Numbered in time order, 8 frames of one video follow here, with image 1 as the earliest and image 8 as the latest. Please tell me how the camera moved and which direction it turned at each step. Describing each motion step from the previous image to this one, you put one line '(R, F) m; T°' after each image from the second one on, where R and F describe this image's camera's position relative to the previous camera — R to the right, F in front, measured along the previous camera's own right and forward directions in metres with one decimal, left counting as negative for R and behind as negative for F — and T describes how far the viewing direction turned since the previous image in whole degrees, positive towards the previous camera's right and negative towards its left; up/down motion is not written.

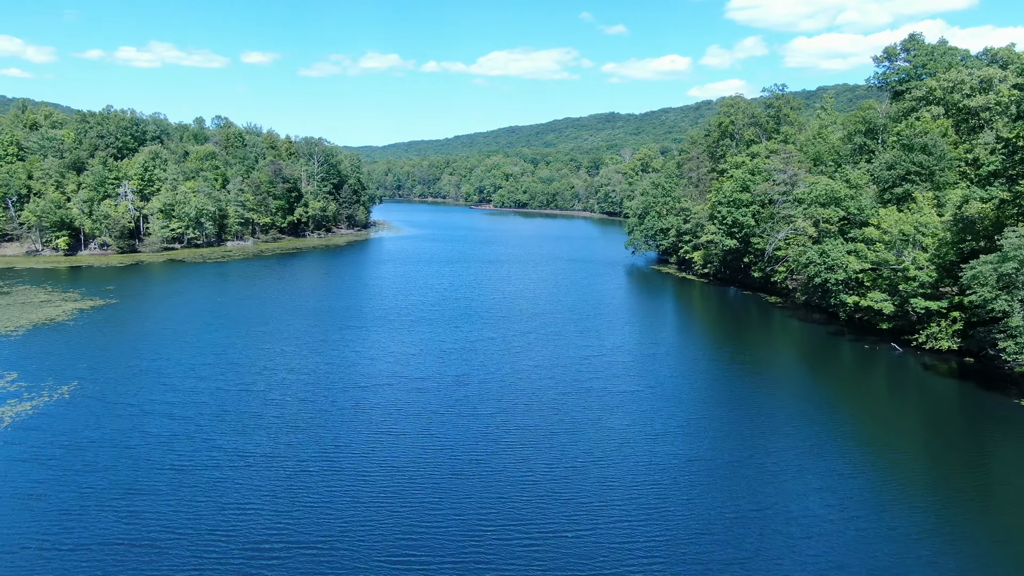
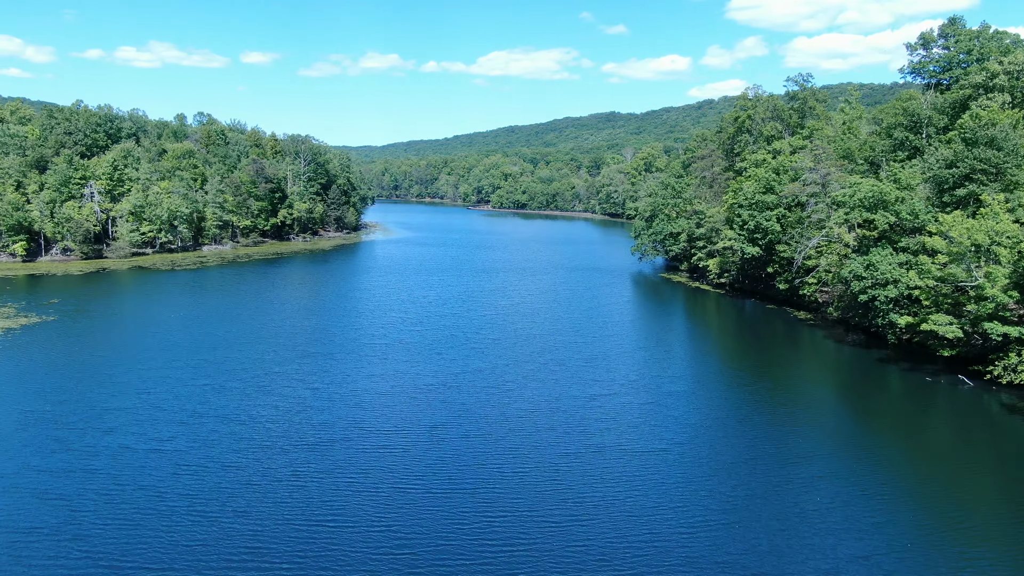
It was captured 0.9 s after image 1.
(+0.4, +6.5) m; 0°
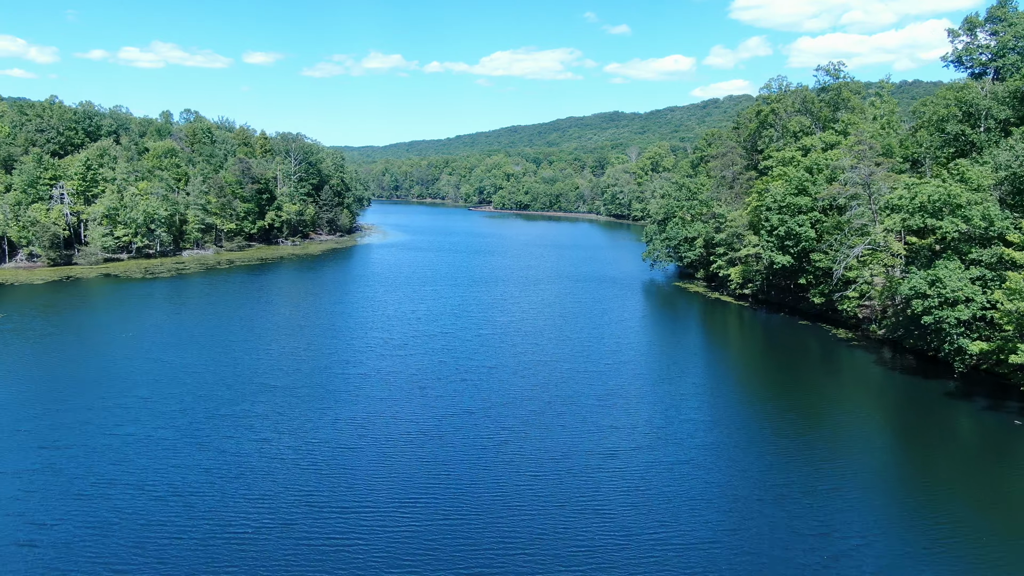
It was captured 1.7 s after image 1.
(+0.2, +5.9) m; 0°
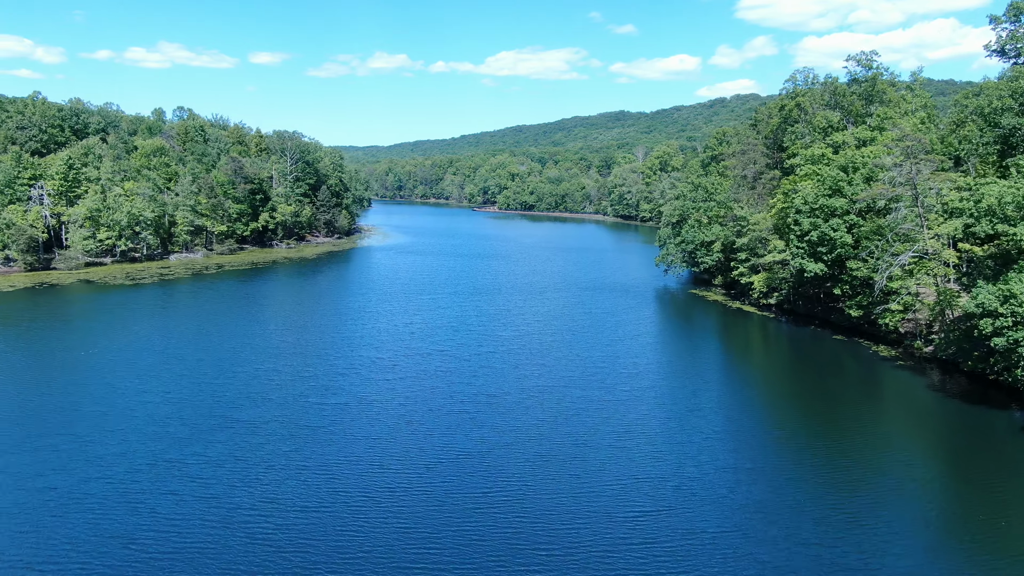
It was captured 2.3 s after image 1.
(+0.1, +4.4) m; 0°
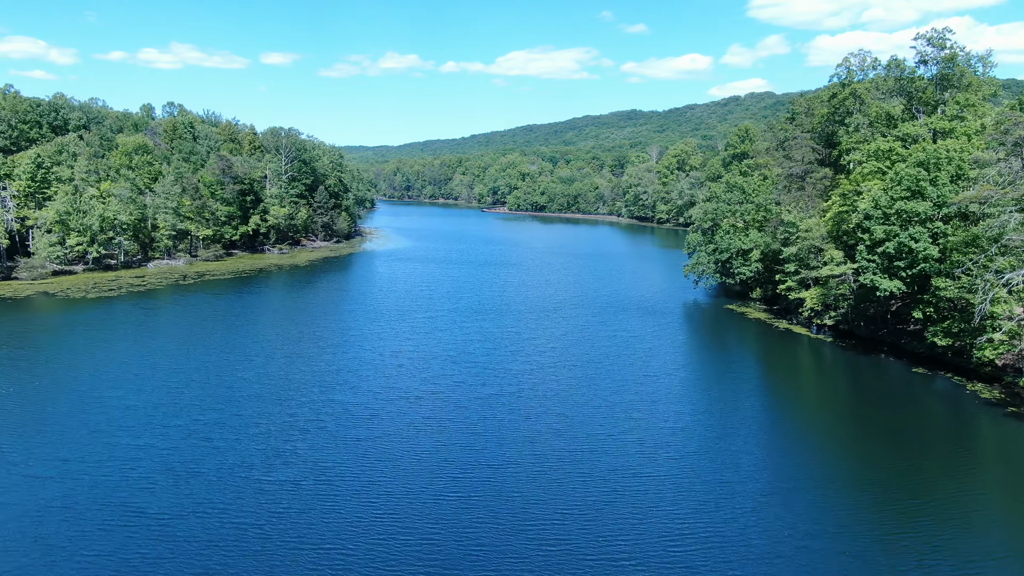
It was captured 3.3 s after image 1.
(0.0, +7.3) m; -1°
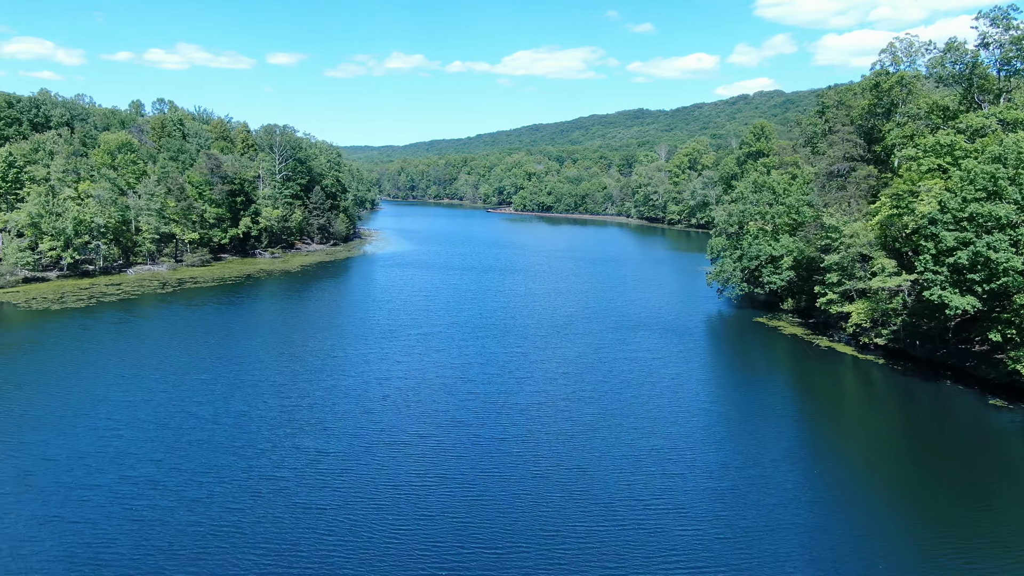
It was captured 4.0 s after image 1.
(0.0, +5.1) m; -1°
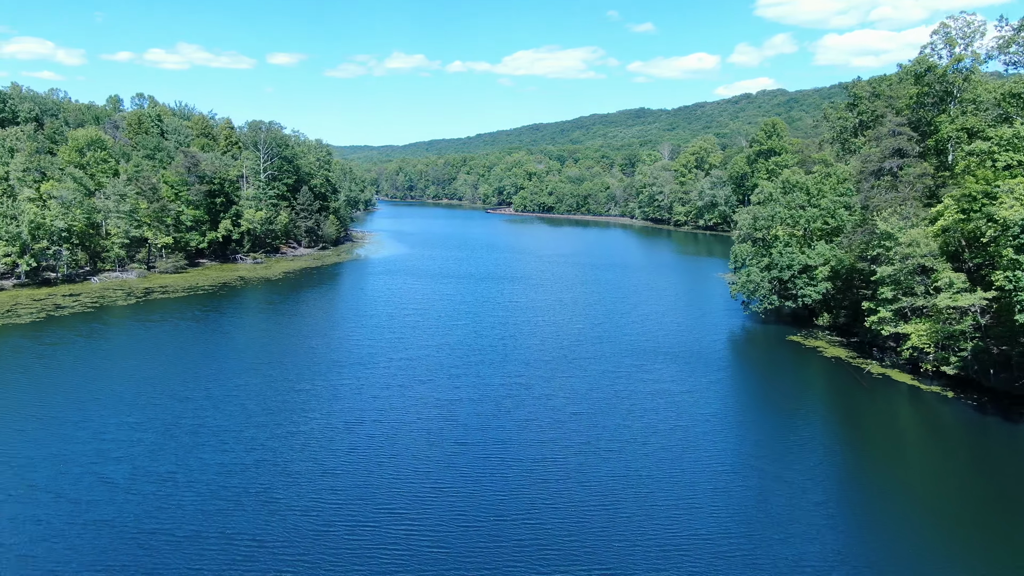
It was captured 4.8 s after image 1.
(0.0, +5.7) m; 0°
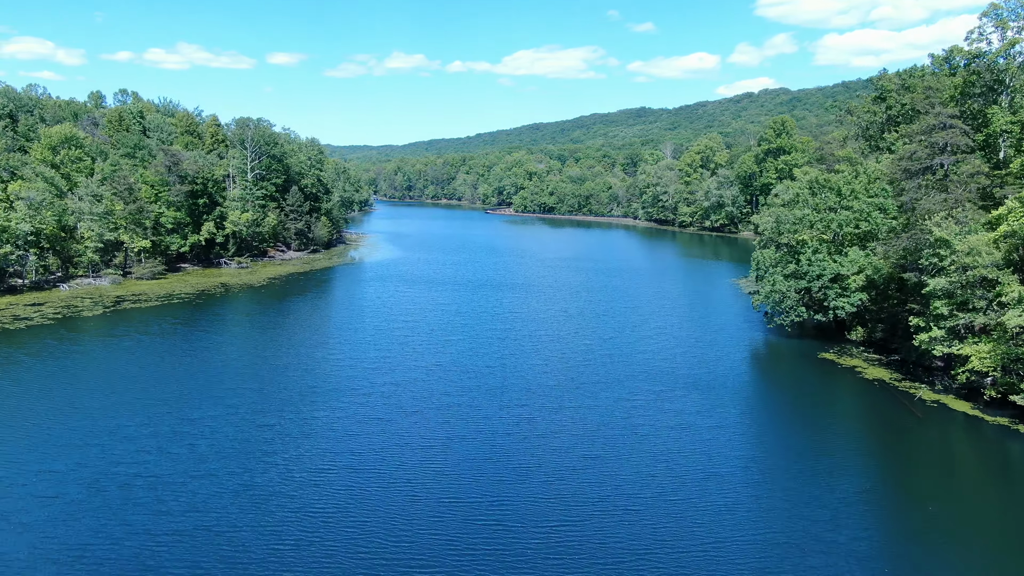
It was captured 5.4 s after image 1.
(0.0, +4.2) m; 0°
